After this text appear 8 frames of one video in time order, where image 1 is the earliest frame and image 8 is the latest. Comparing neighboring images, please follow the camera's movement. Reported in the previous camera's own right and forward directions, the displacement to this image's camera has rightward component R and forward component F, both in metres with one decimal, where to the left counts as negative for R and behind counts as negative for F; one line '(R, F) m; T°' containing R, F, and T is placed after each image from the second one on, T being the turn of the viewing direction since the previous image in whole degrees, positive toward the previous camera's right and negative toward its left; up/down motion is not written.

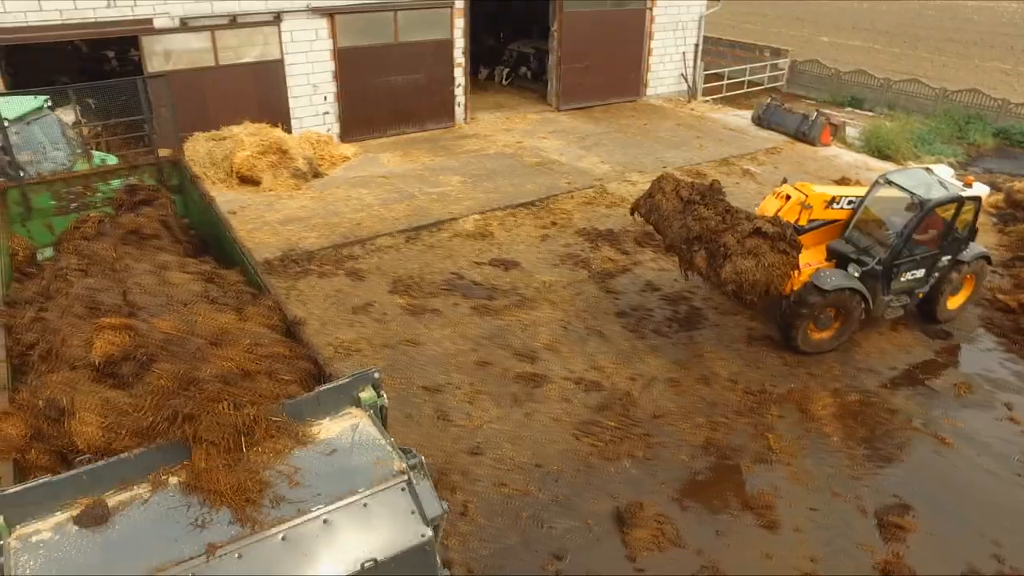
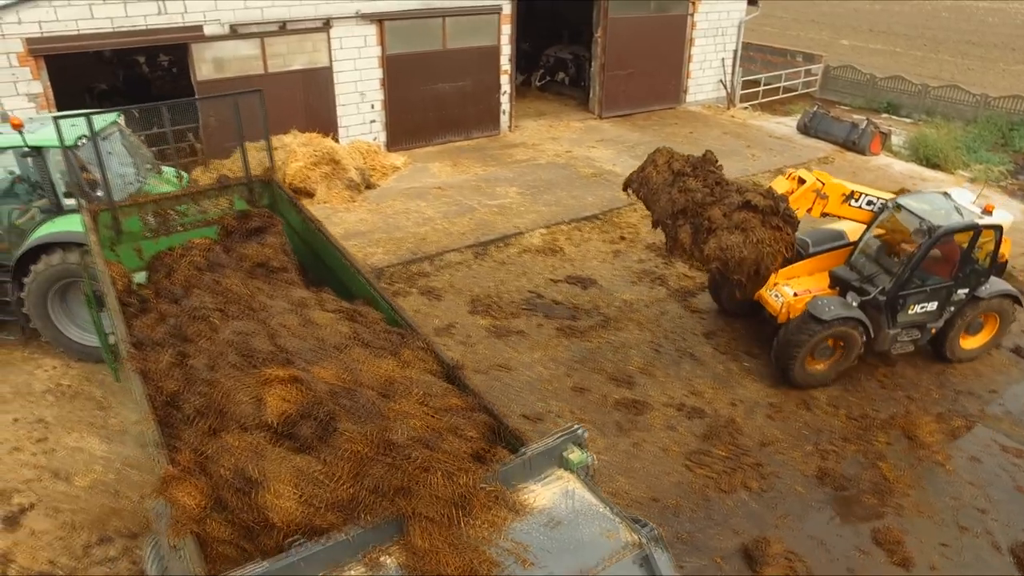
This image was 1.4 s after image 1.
(-1.0, +0.2) m; +1°
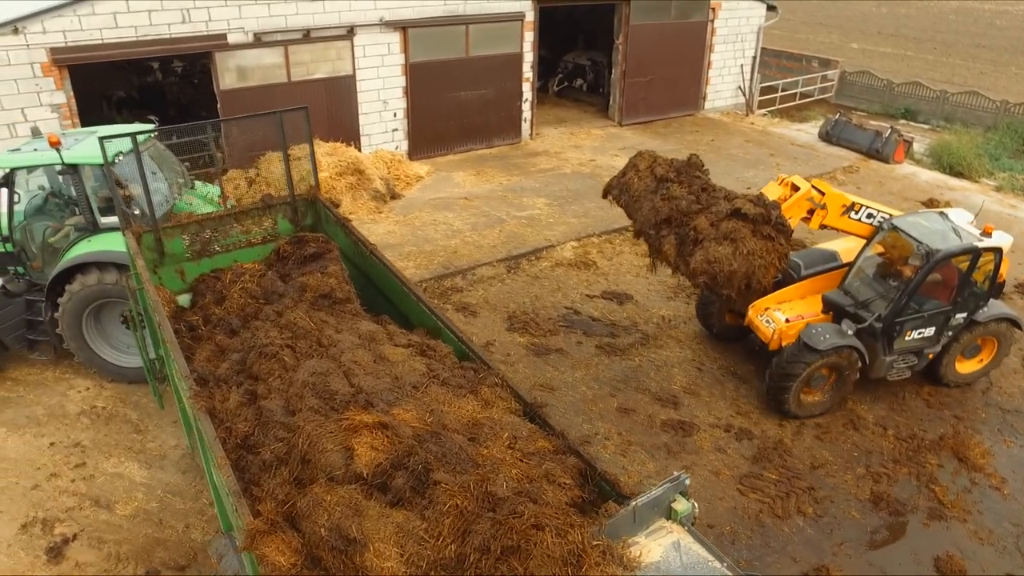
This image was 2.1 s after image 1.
(-0.5, +0.1) m; 0°
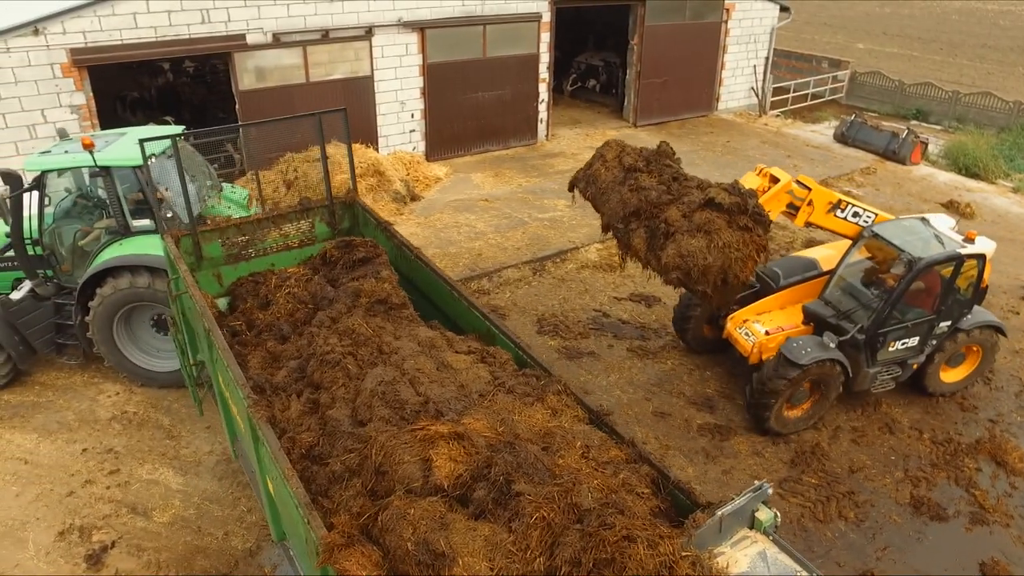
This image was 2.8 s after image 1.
(-0.4, +0.1) m; 0°
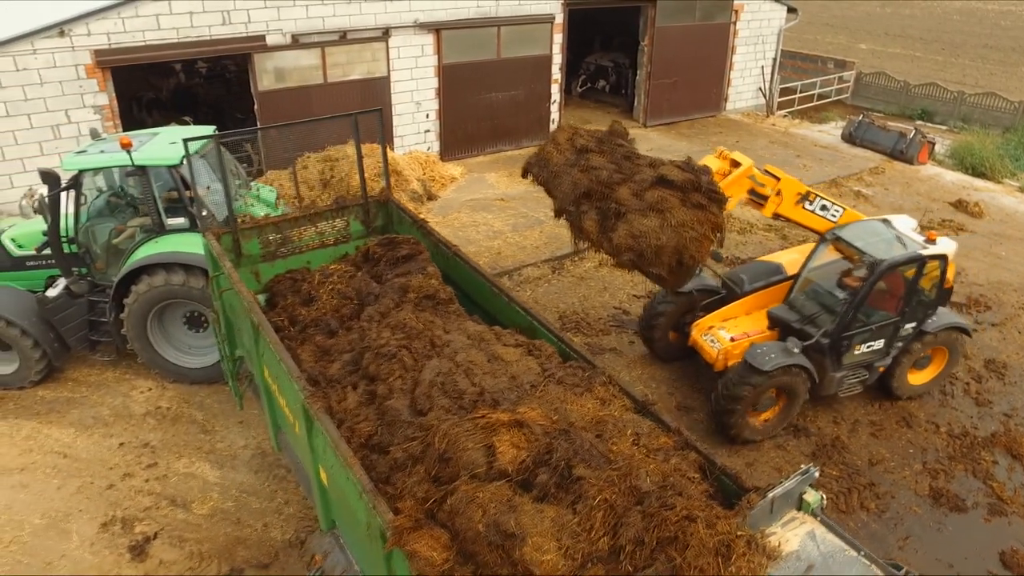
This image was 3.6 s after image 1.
(-0.3, -0.1) m; 0°
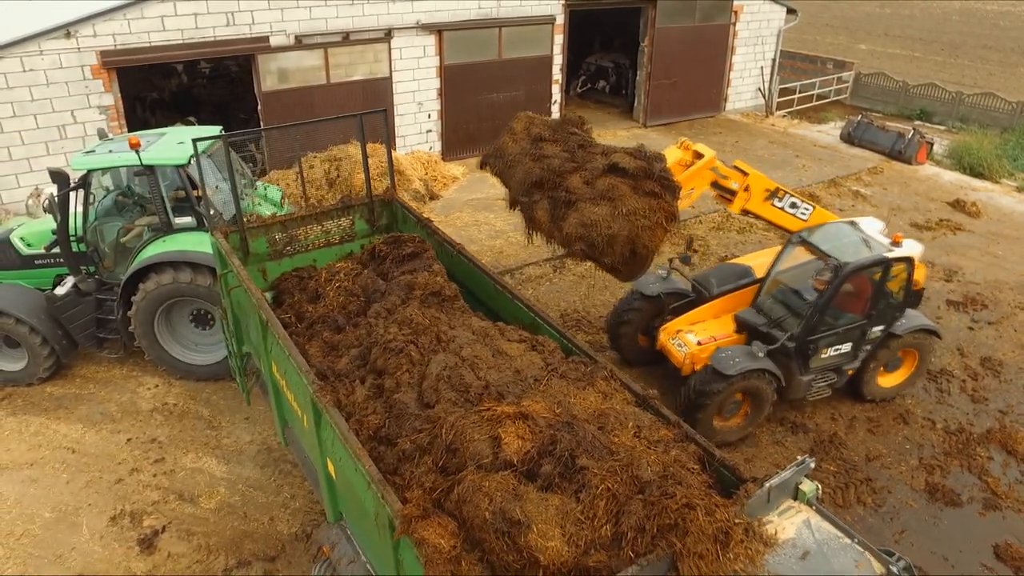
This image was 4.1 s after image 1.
(0.0, -0.1) m; 0°
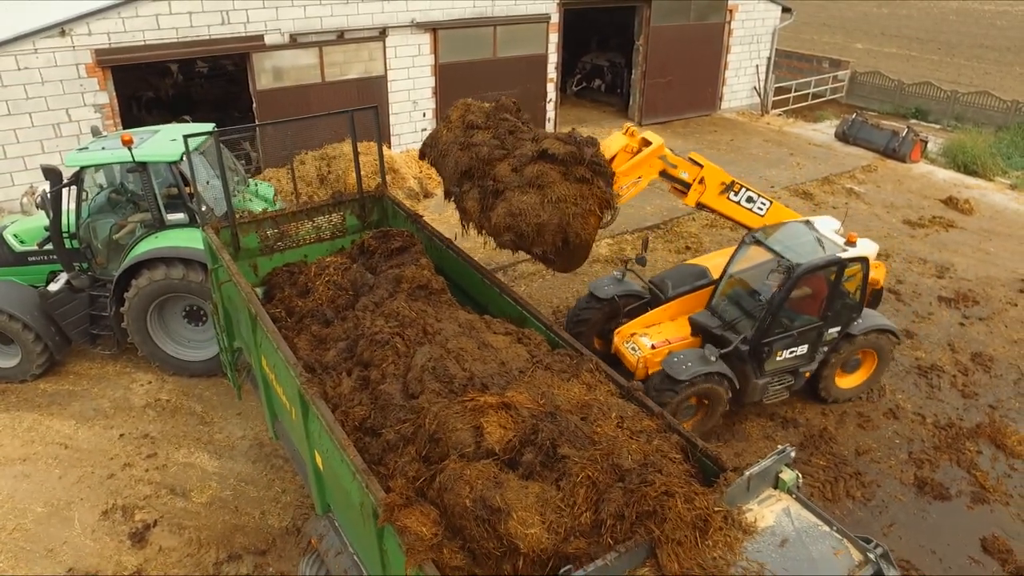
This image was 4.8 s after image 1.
(+0.1, 0.0) m; 0°
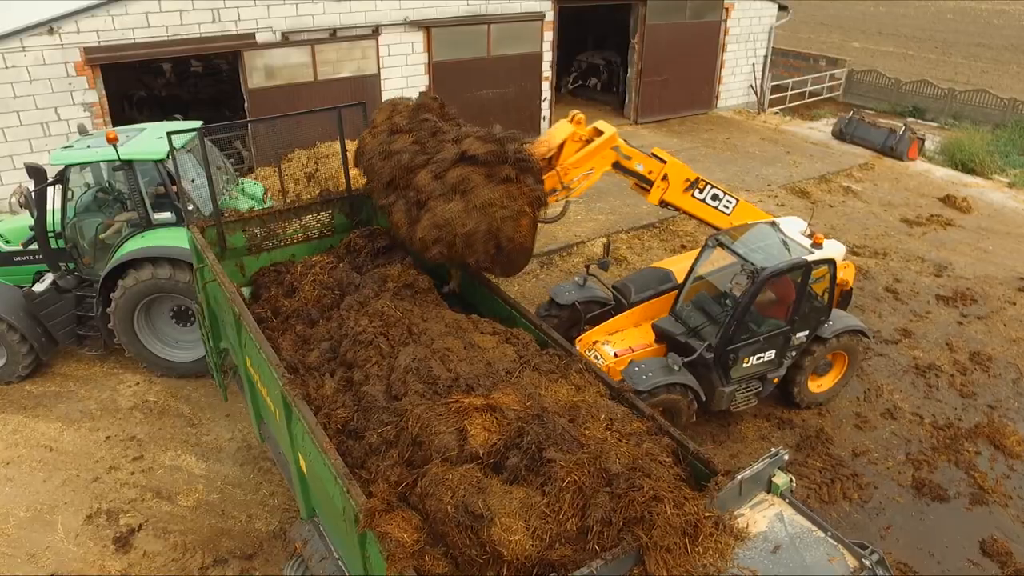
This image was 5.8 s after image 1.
(+0.1, +0.1) m; 0°
